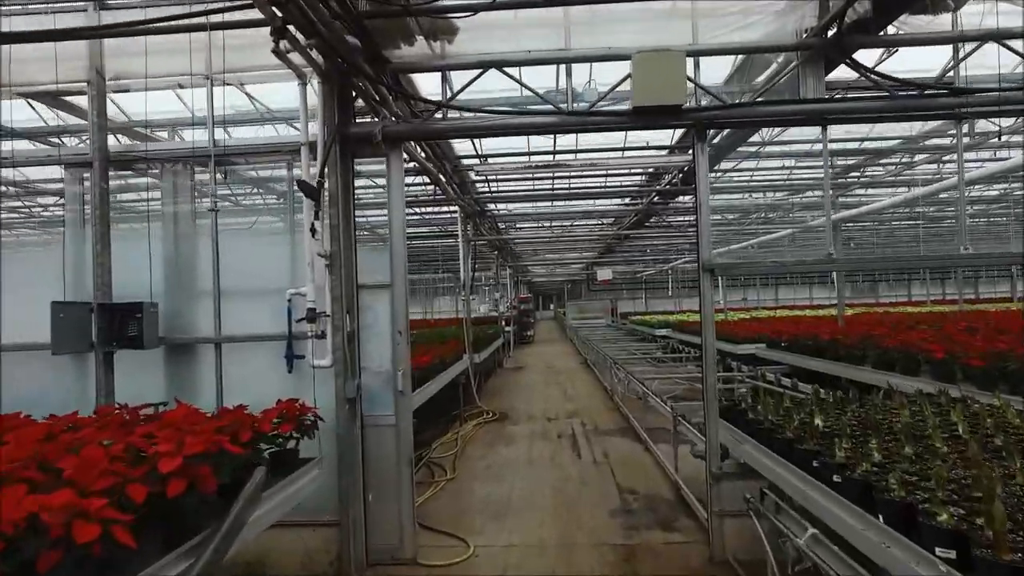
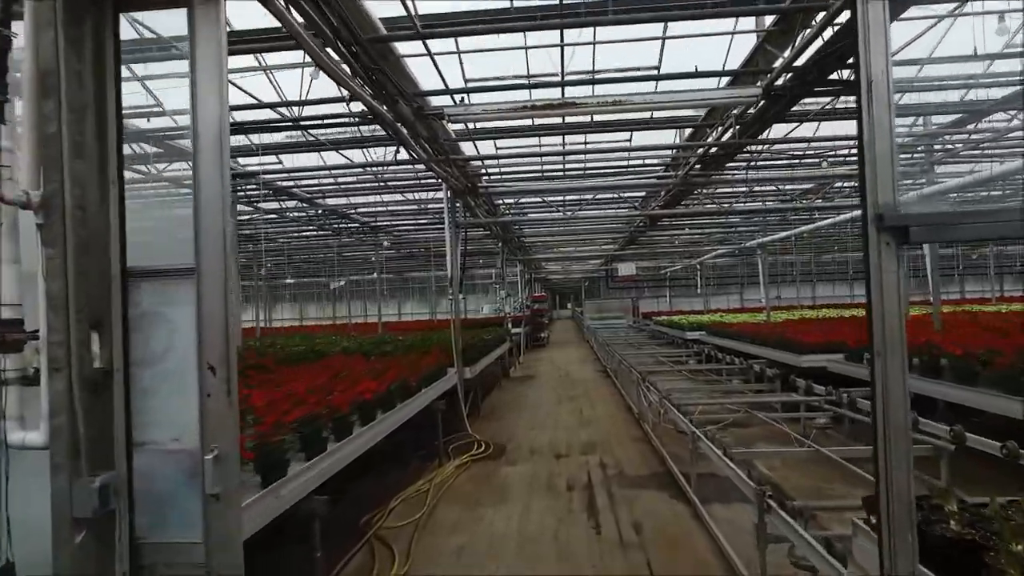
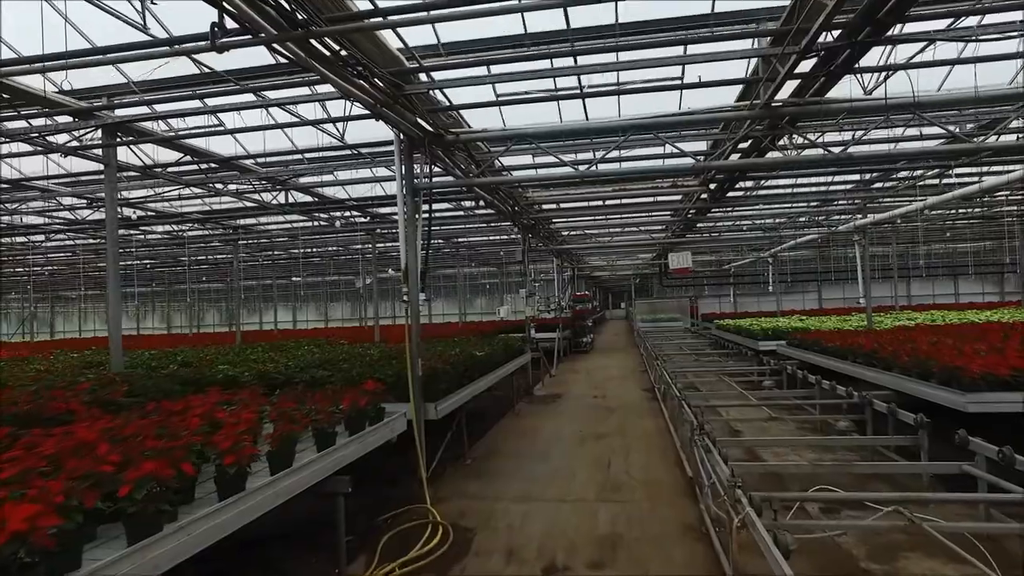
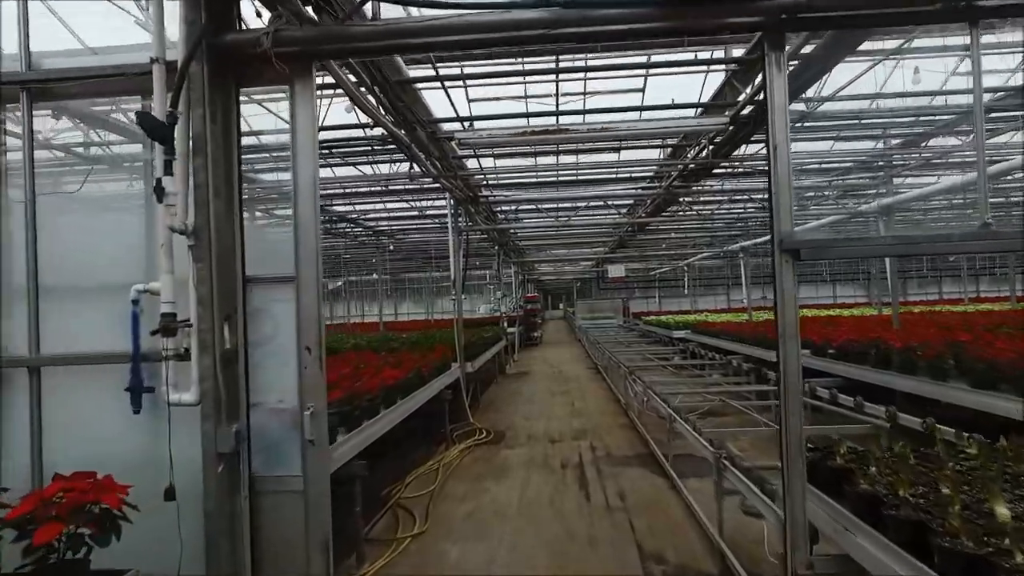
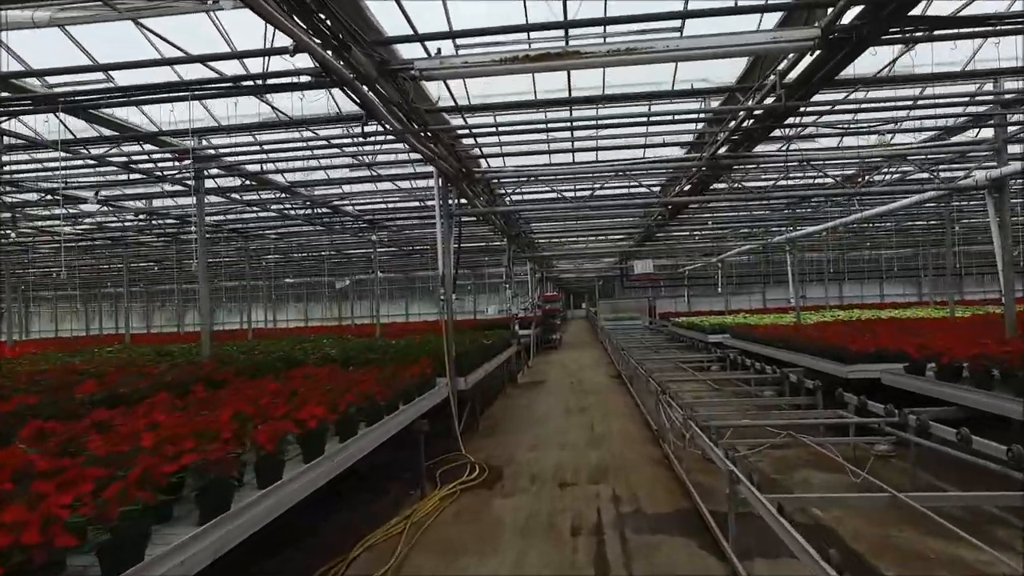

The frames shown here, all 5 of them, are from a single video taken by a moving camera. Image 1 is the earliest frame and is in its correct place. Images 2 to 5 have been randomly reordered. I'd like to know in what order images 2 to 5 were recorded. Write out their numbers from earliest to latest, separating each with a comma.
4, 2, 5, 3
